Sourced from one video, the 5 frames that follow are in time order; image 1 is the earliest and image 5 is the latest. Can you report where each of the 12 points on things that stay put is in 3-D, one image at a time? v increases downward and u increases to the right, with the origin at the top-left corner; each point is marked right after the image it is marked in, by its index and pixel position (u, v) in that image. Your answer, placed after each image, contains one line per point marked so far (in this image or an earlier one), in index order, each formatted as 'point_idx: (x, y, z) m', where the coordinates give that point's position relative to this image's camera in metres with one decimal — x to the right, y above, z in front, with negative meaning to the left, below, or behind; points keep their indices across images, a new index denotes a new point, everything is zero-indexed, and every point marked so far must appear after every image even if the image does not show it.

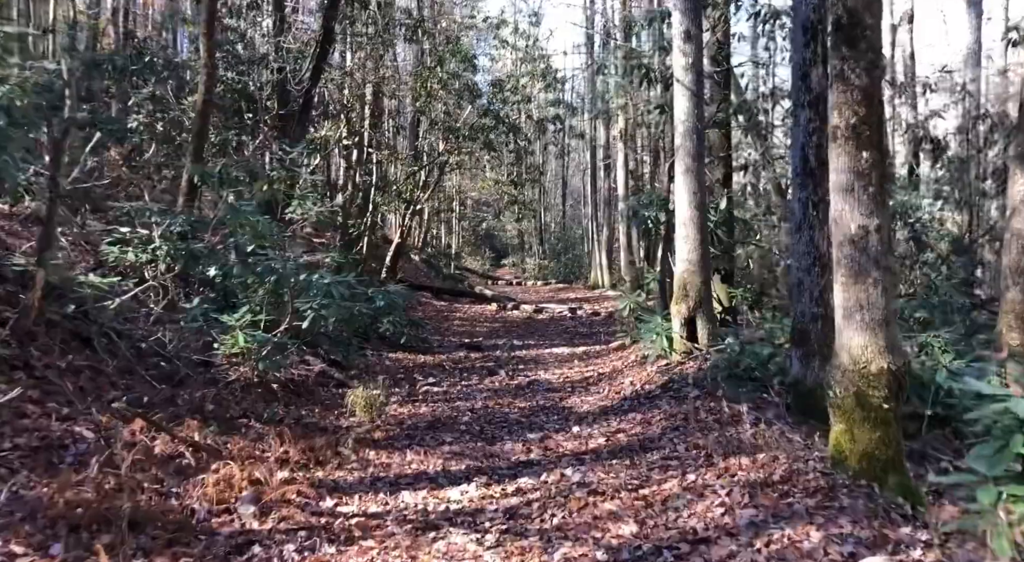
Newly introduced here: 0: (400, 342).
0: (-1.7, -0.9, +12.4) m
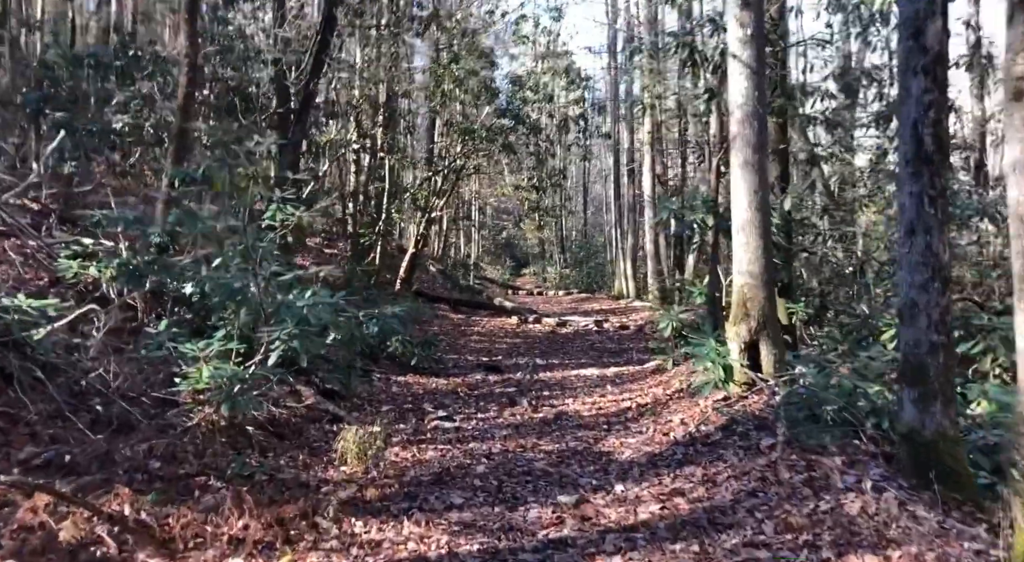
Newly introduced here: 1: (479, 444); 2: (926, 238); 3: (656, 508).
0: (-1.4, -1.1, +11.1) m
1: (-0.3, -1.4, +6.8) m
2: (+2.3, +0.2, +4.5) m
3: (+0.8, -1.3, +4.7) m
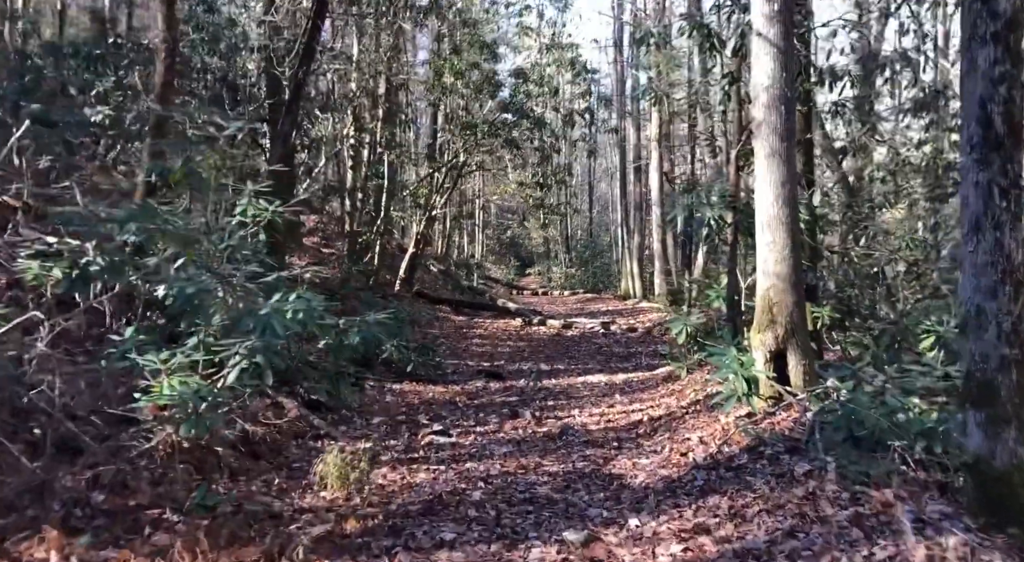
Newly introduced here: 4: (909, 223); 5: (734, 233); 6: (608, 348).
0: (-1.4, -1.1, +10.4) m
1: (-0.3, -1.4, +6.2) m
2: (+2.3, +0.2, +3.9) m
3: (+0.8, -1.3, +4.0) m
4: (+4.5, +0.7, +9.4) m
5: (+2.1, +0.5, +7.8) m
6: (+1.8, -1.2, +15.0) m
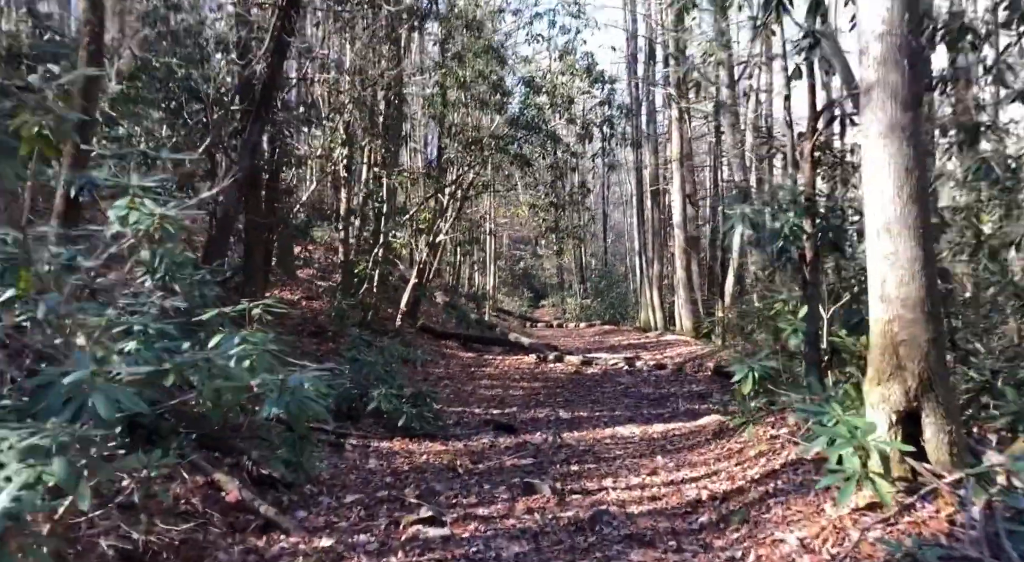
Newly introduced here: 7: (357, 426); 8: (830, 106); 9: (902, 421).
0: (-1.2, -1.5, +8.6) m
1: (-0.2, -1.6, +4.3) m
2: (+2.3, +0.2, +2.0) m
3: (+0.9, -1.4, +2.2) m
4: (+4.6, +0.4, +7.5) m
5: (+2.2, +0.3, +6.0) m
6: (+2.0, -1.7, +13.1) m
7: (-1.7, -1.6, +8.8) m
8: (+2.4, +1.4, +6.3) m
9: (+2.0, -0.7, +4.2) m
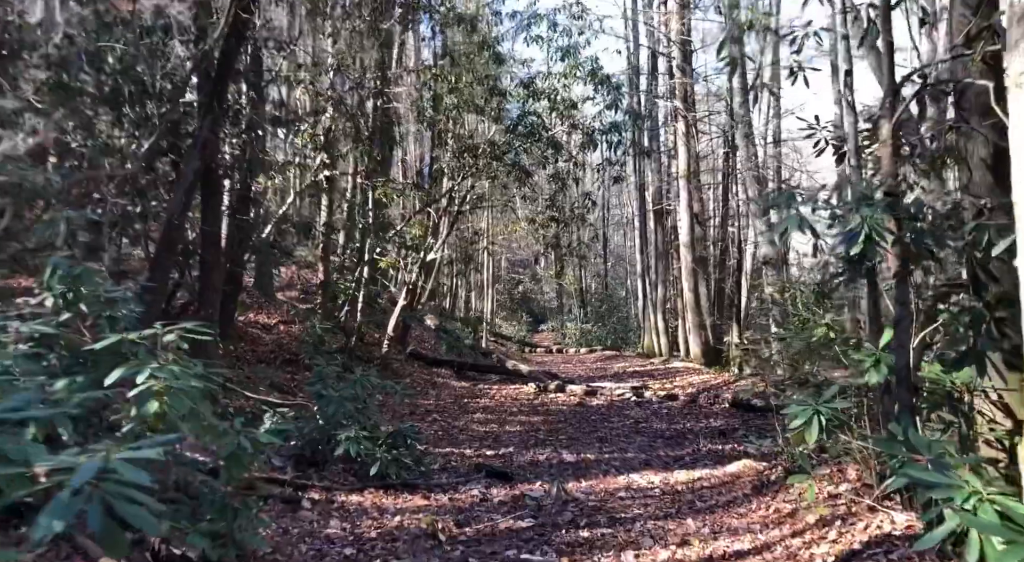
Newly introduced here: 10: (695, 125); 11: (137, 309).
0: (-1.2, -1.7, +7.2) m
1: (-0.2, -1.6, +2.9) m
2: (+2.3, +0.2, +0.7) m
3: (+0.8, -1.4, +0.8) m
4: (+4.6, +0.3, +6.2) m
5: (+2.2, +0.2, +4.7) m
6: (+1.9, -2.1, +11.7) m
7: (-1.7, -1.8, +7.4) m
8: (+2.4, +1.2, +4.9) m
9: (+2.0, -0.8, +2.8) m
10: (+4.4, +3.7, +19.4) m
11: (-2.5, -0.2, +5.5) m
